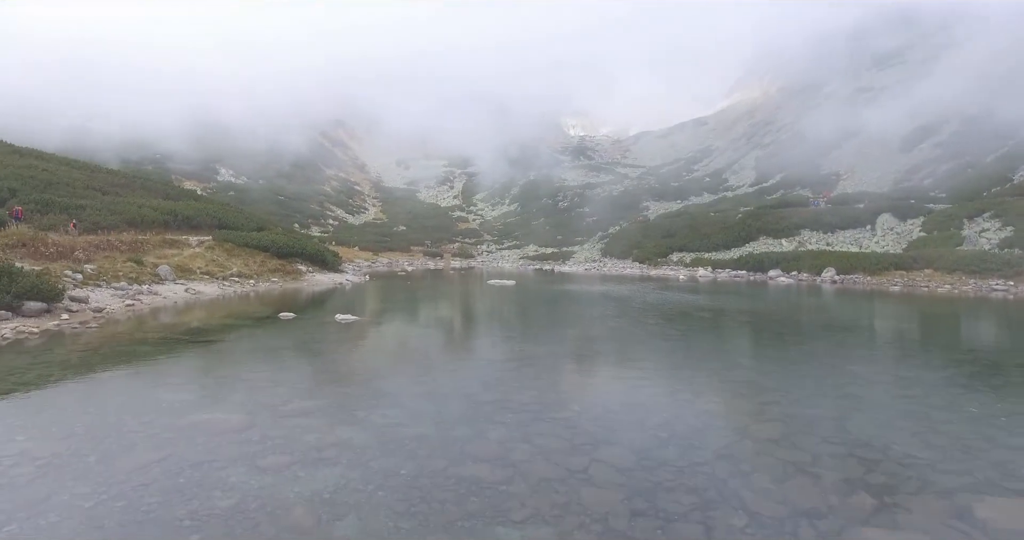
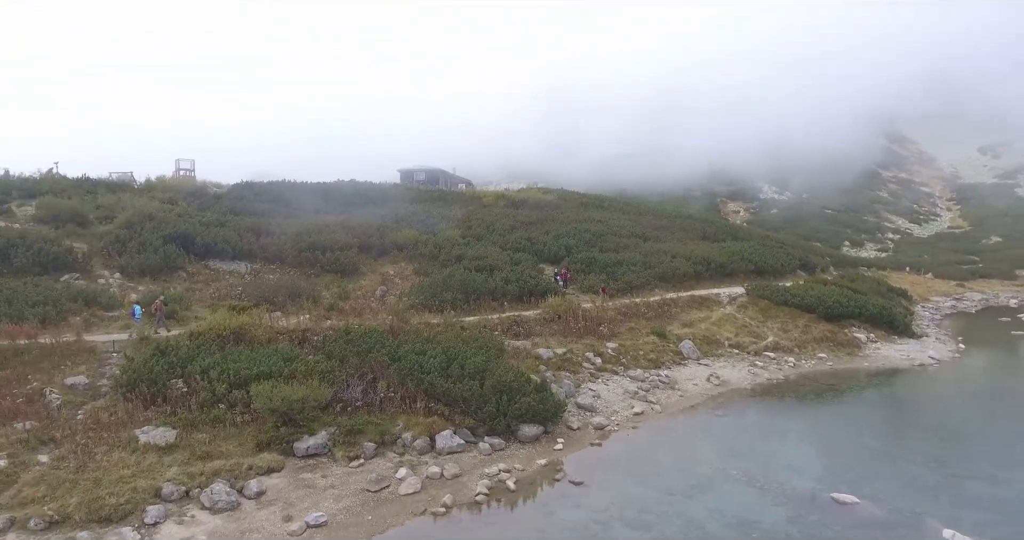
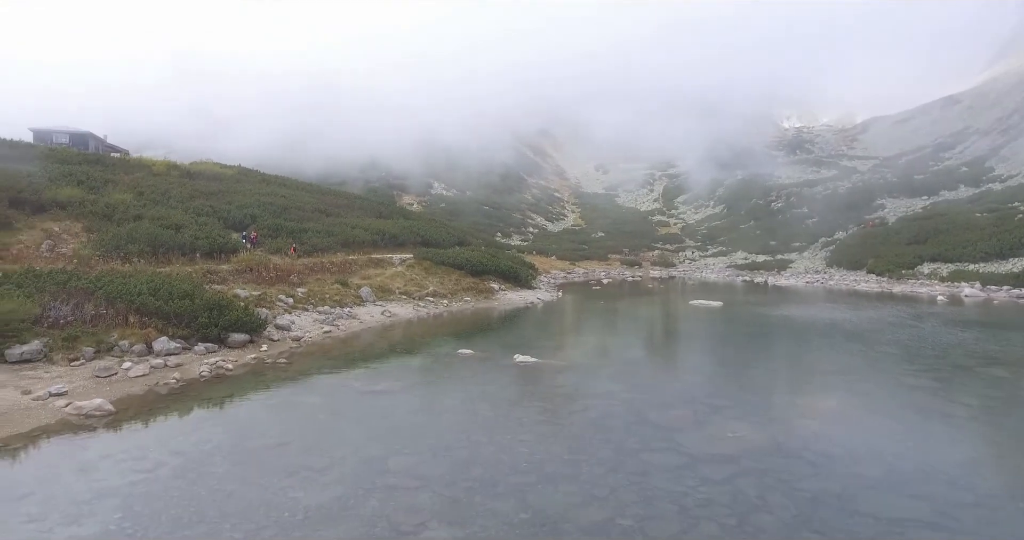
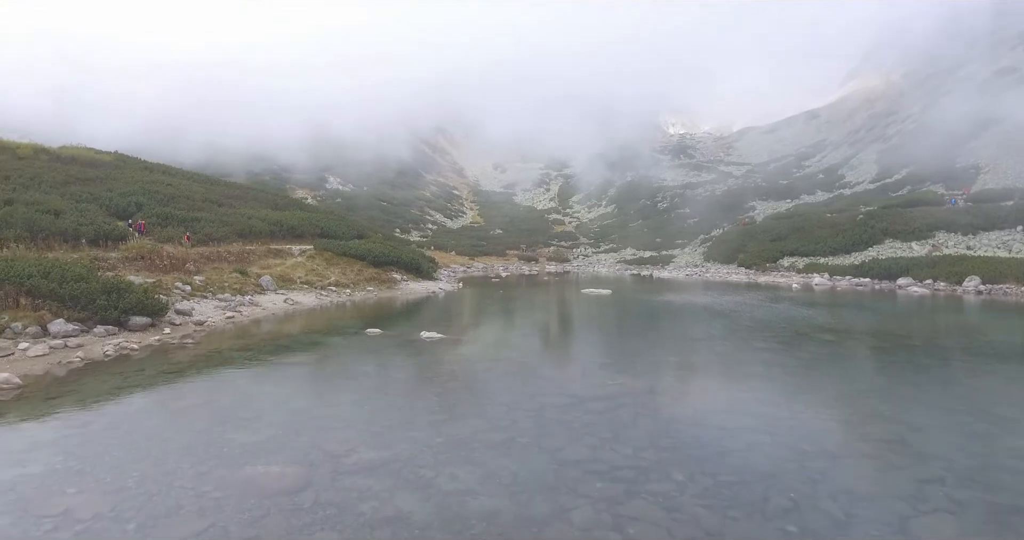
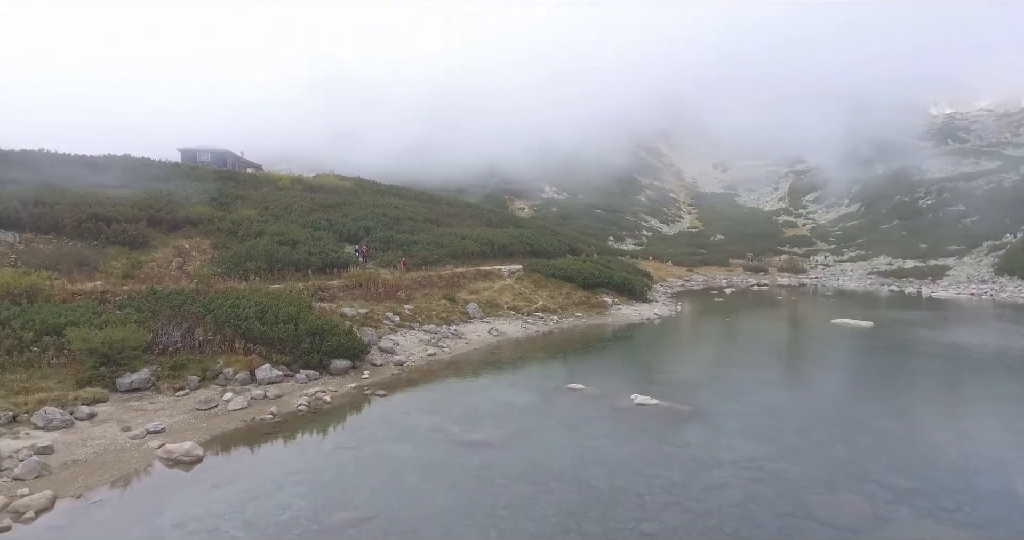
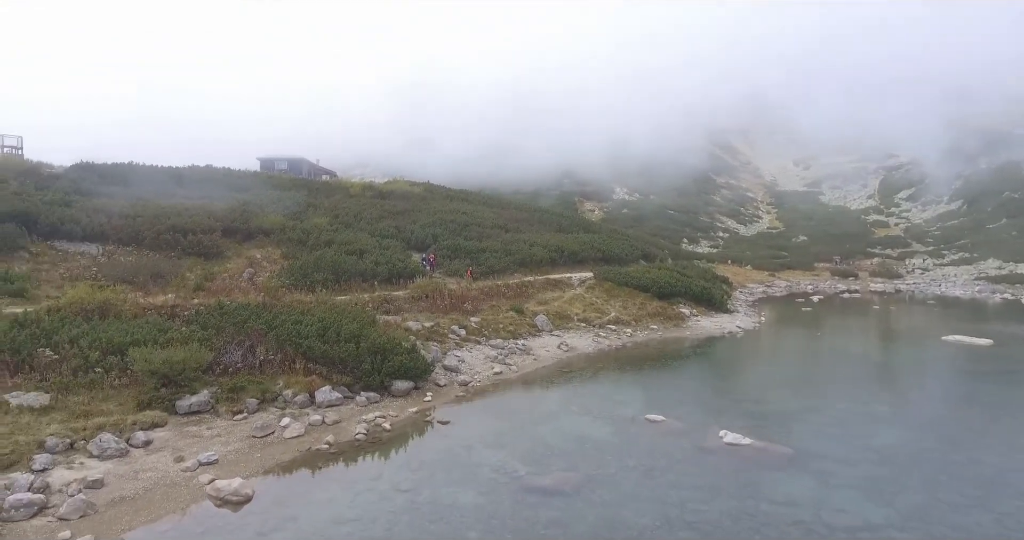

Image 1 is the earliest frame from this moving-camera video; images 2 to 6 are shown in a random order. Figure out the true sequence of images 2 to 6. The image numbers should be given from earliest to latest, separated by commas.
4, 3, 5, 6, 2
